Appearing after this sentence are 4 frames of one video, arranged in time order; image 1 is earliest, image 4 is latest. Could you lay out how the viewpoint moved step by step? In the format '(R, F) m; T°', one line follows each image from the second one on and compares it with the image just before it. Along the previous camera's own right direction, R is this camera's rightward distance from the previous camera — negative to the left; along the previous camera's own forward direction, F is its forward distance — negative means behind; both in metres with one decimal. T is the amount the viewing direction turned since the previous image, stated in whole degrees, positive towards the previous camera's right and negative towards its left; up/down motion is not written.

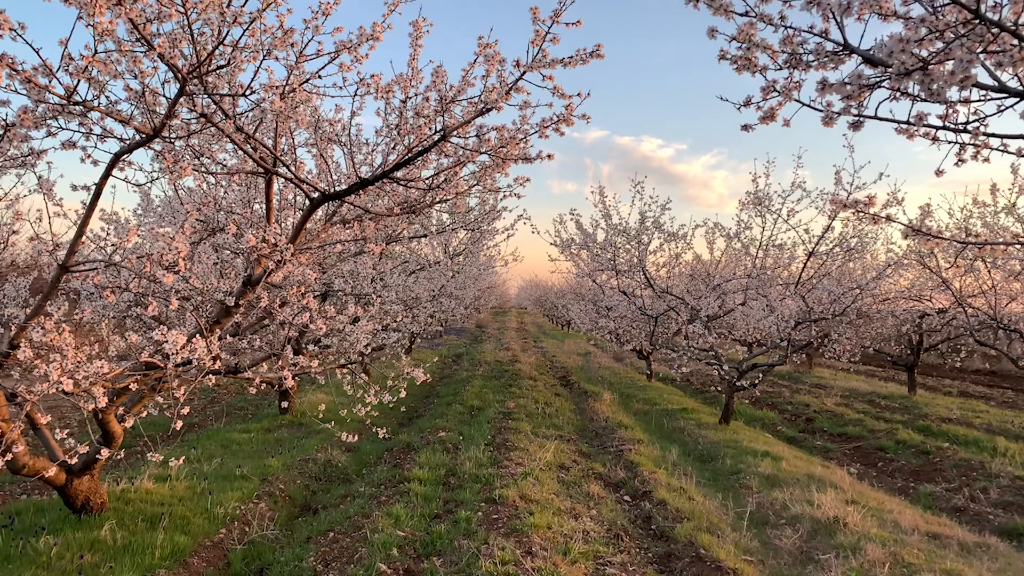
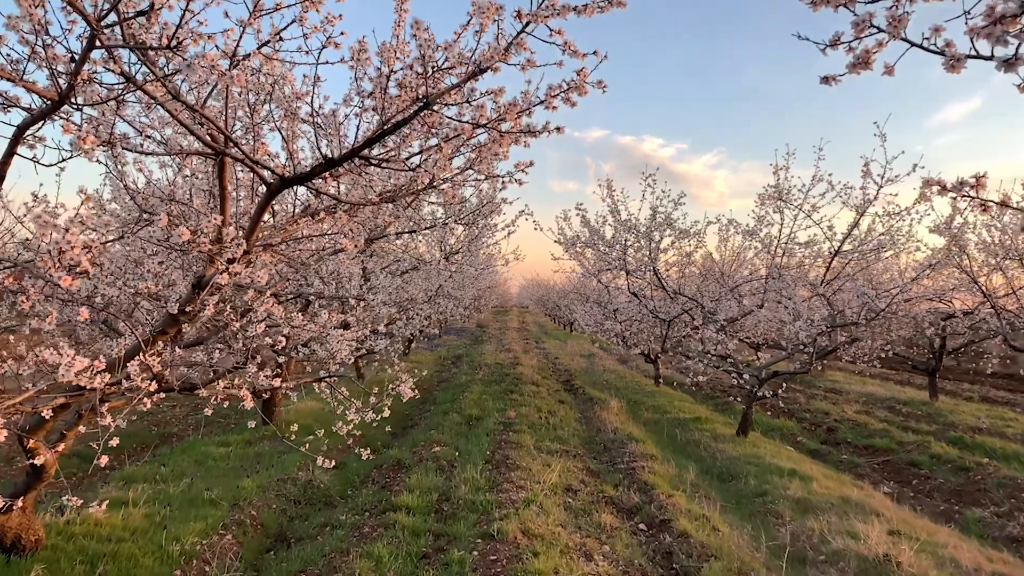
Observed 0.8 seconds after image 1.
(0.0, +0.9) m; 0°
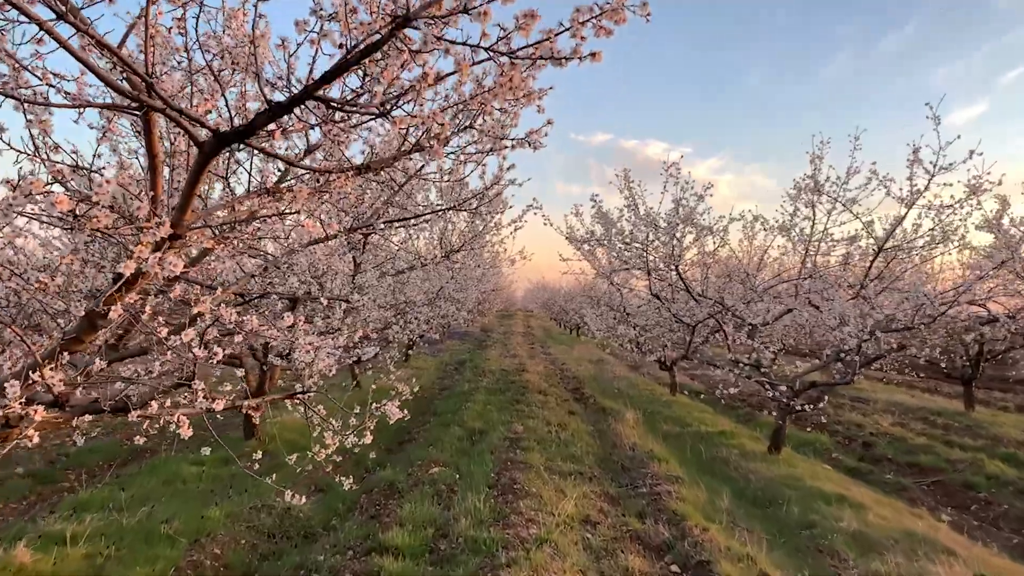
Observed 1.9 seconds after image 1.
(0.0, +1.1) m; 0°
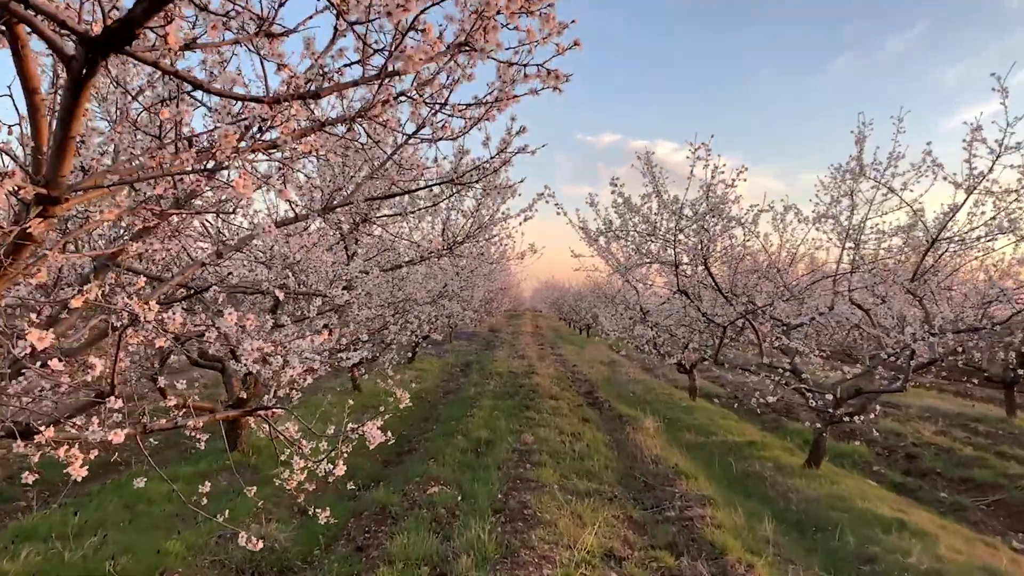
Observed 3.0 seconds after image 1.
(0.0, +1.0) m; 0°
